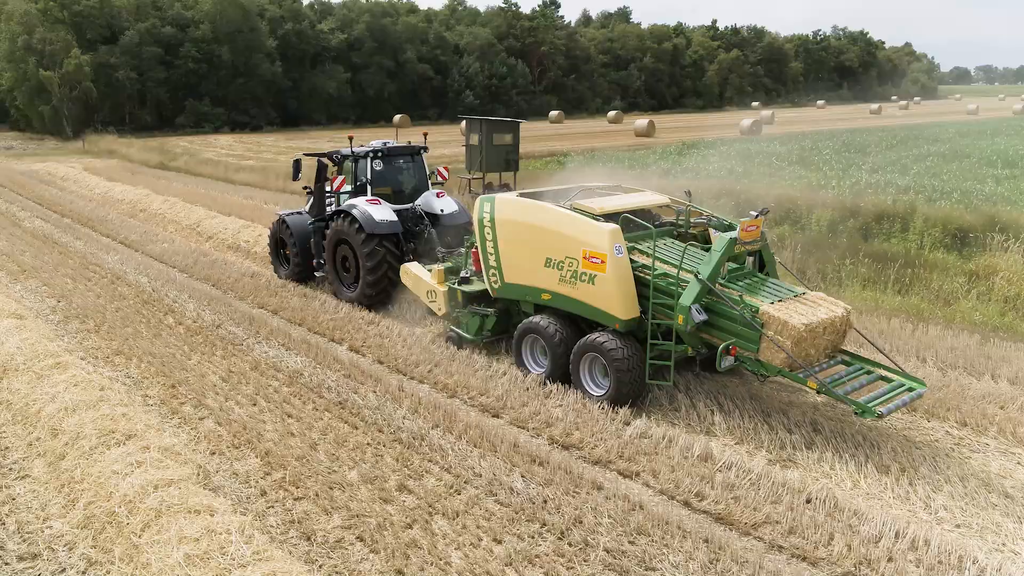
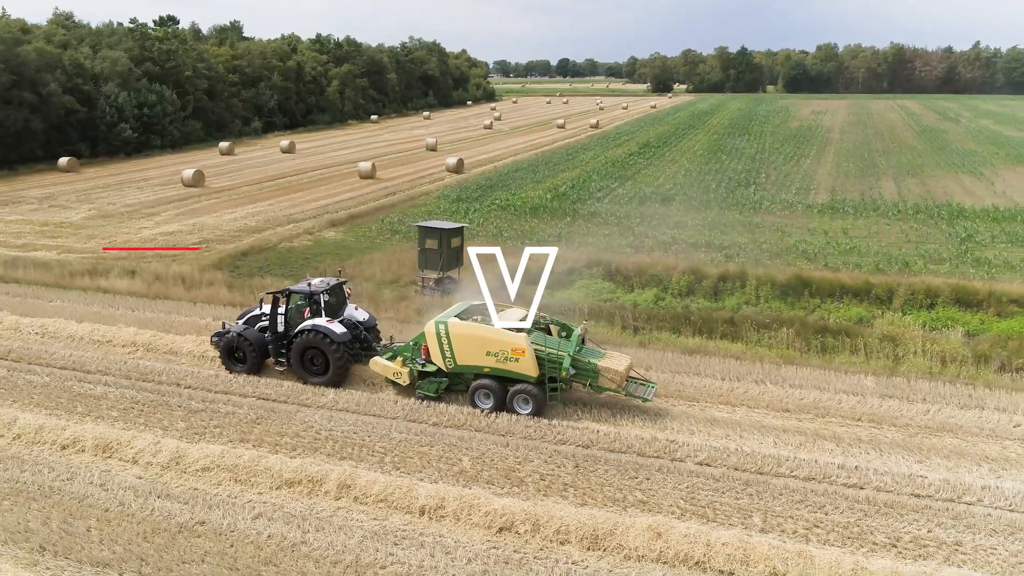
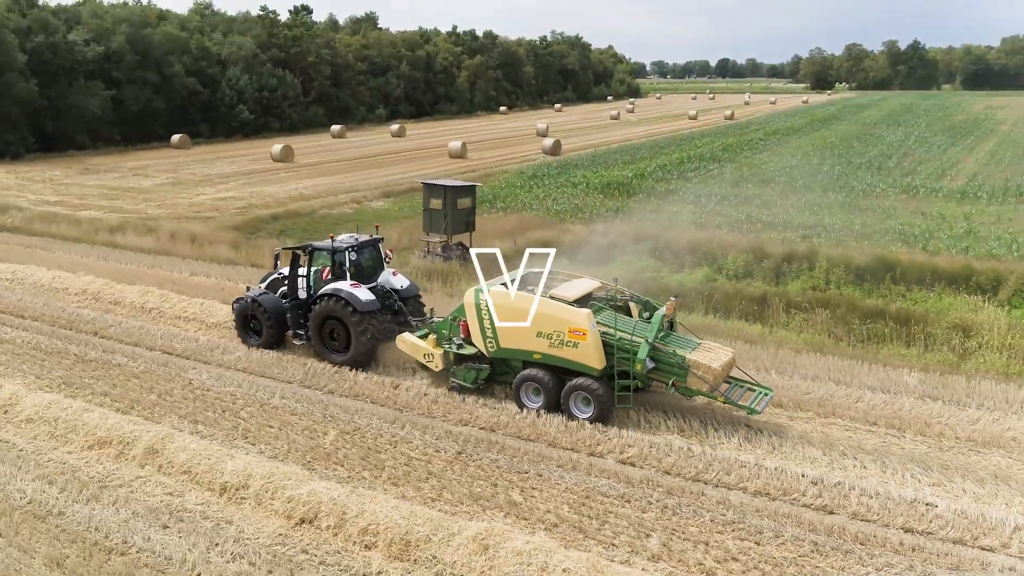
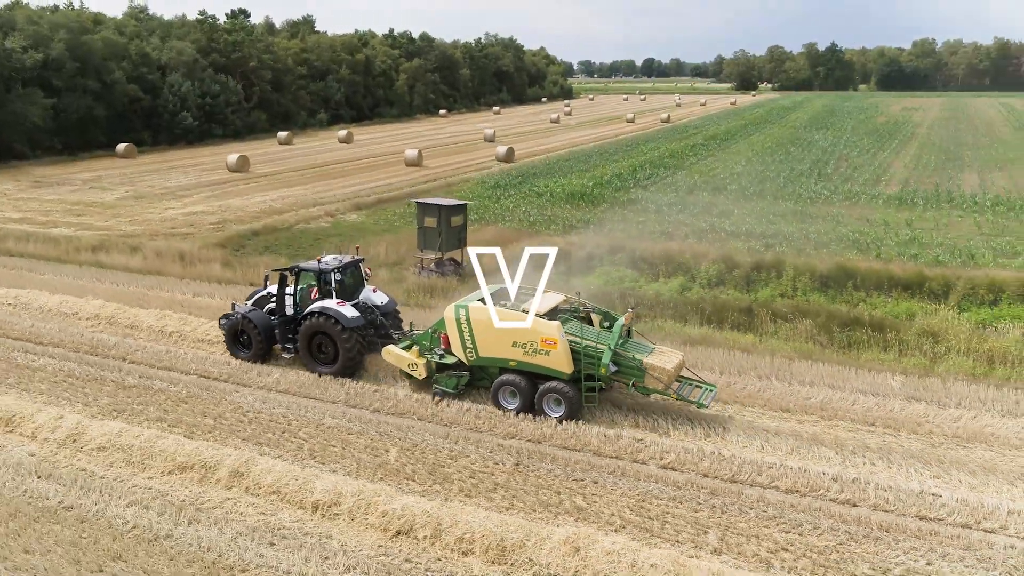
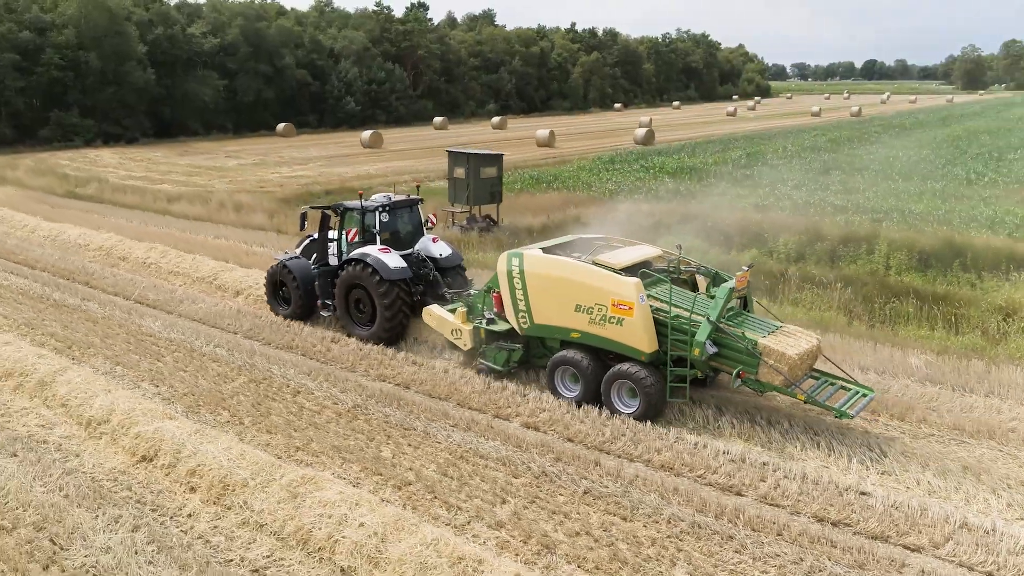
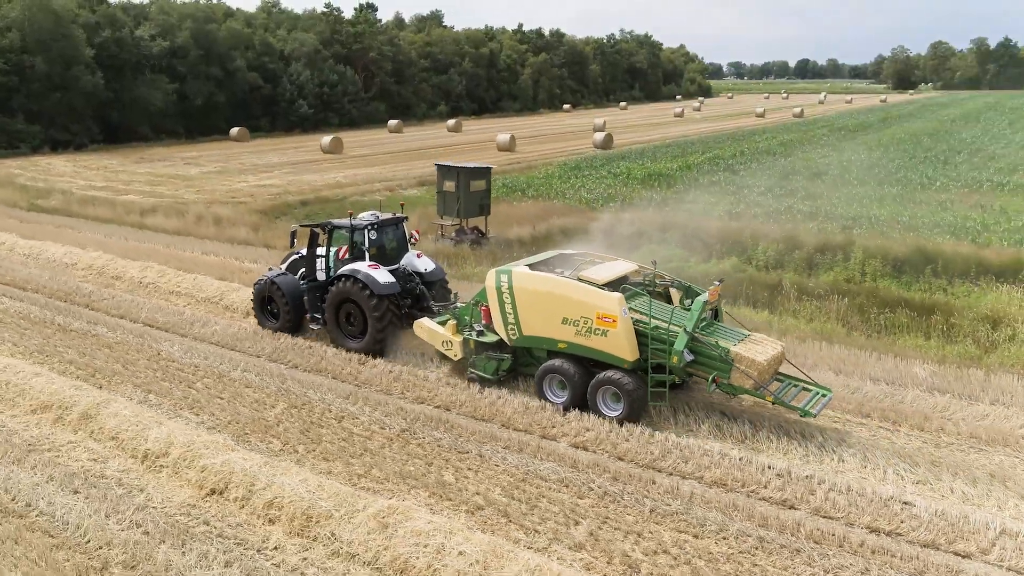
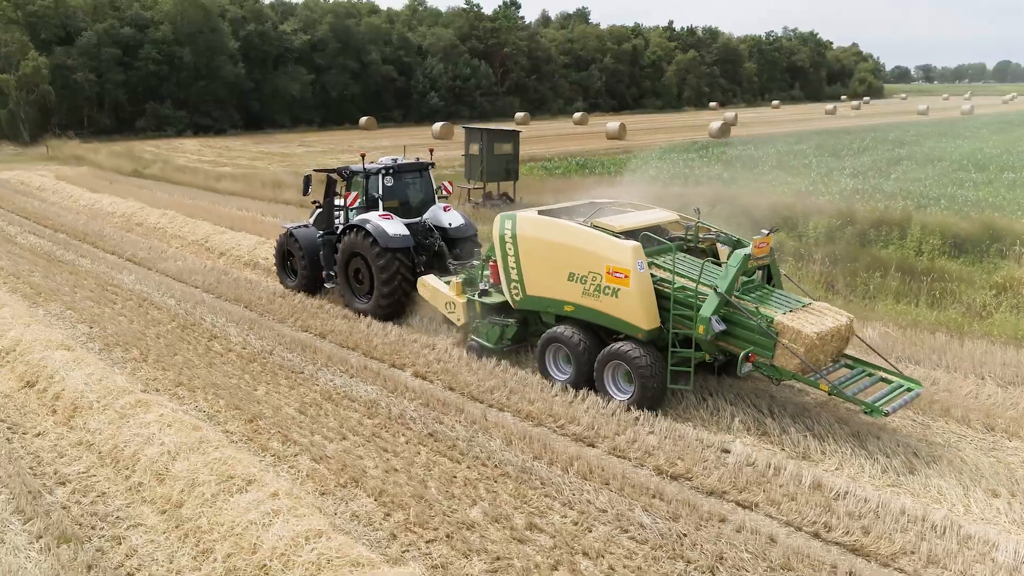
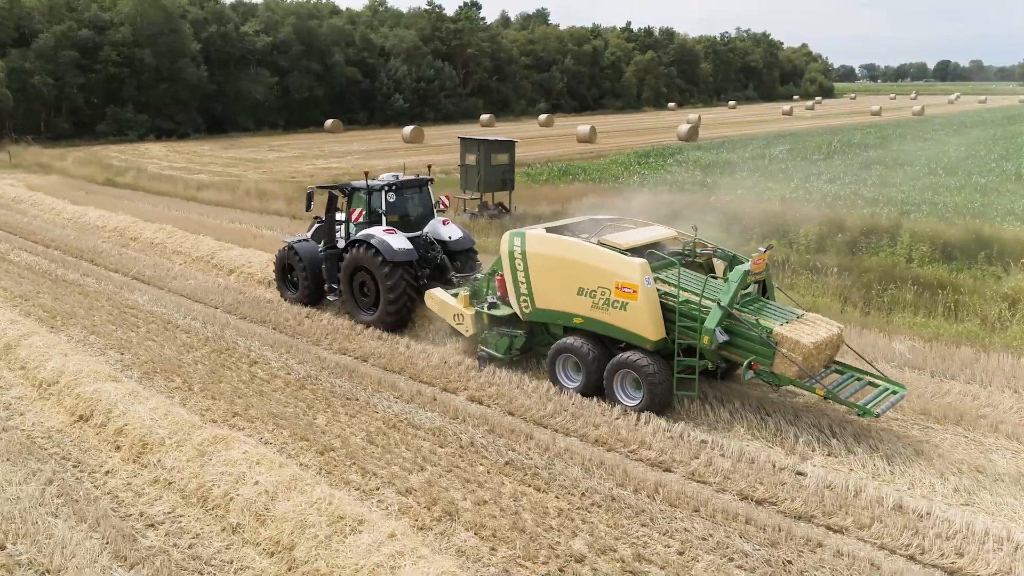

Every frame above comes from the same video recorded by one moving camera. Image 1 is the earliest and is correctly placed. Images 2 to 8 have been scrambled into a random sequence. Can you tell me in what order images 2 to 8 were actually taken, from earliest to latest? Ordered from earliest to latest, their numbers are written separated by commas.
7, 8, 5, 6, 3, 4, 2
